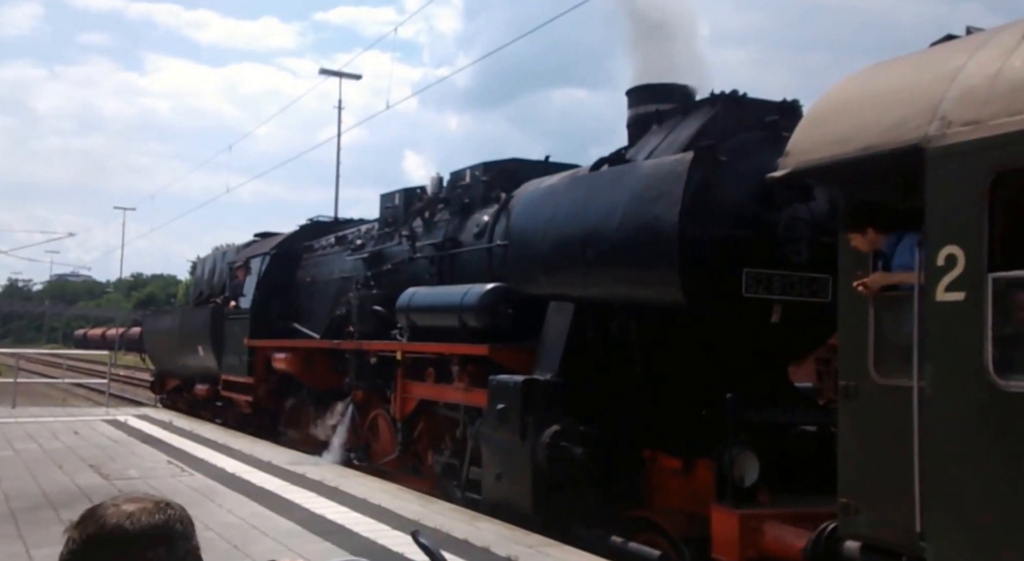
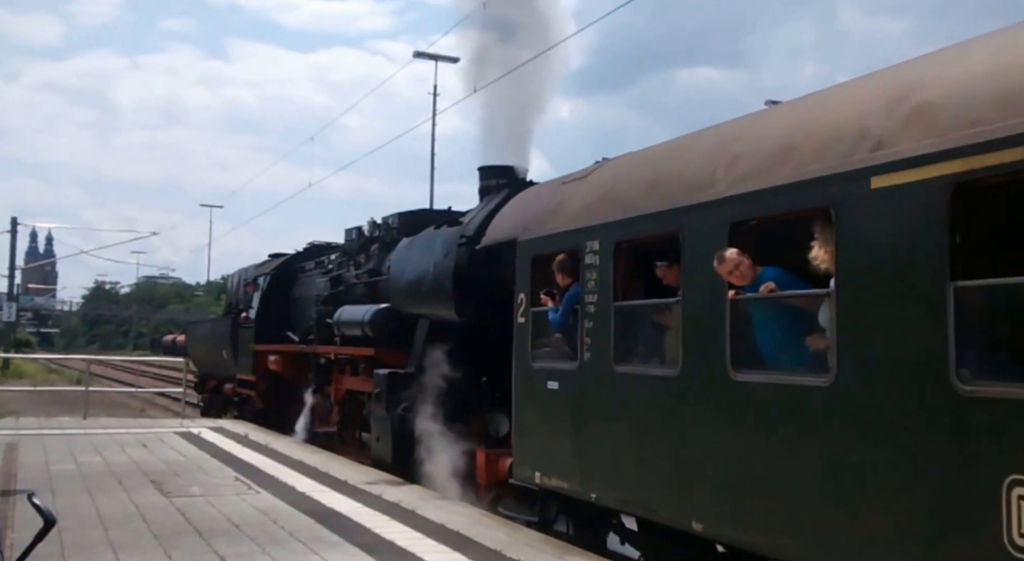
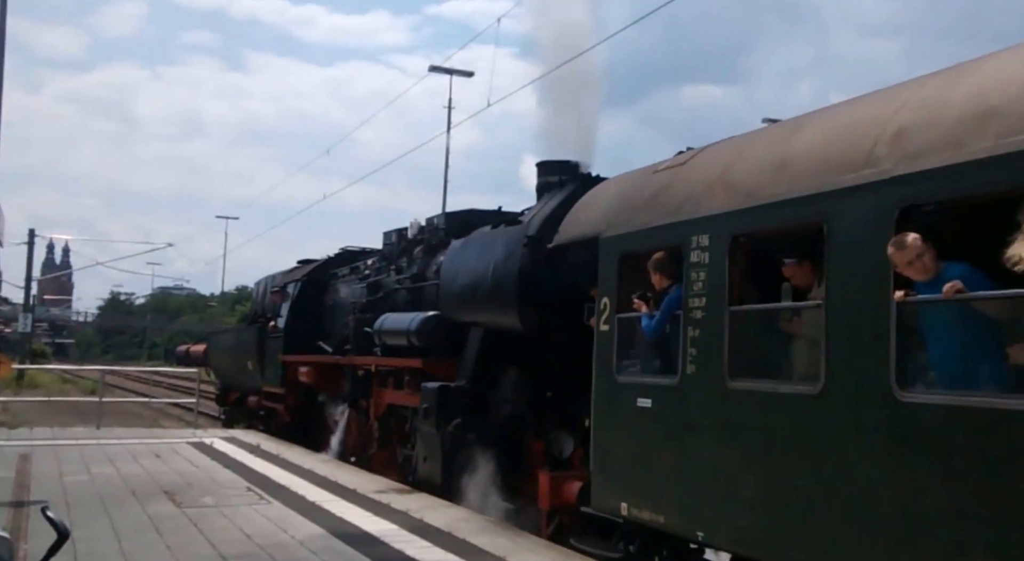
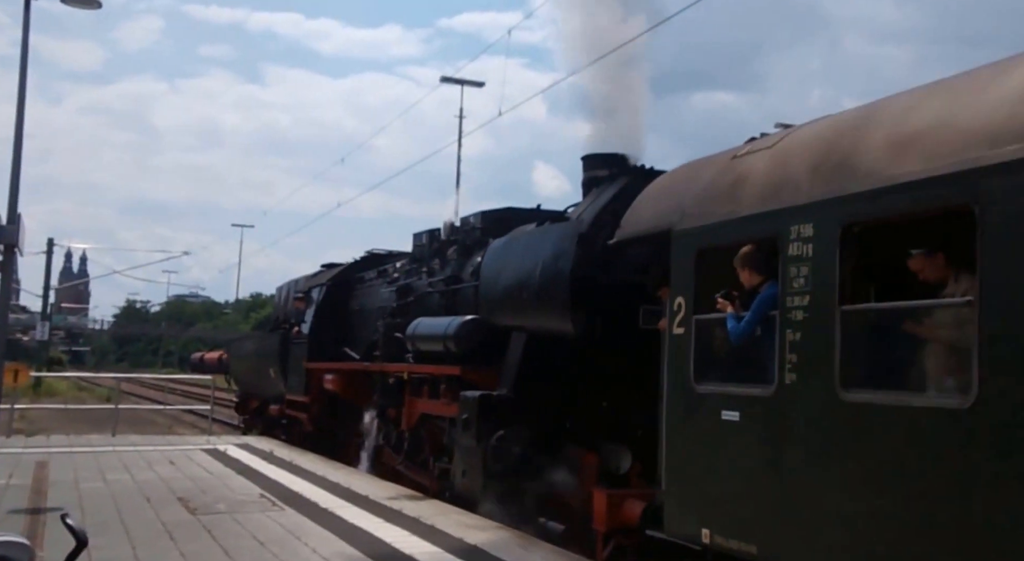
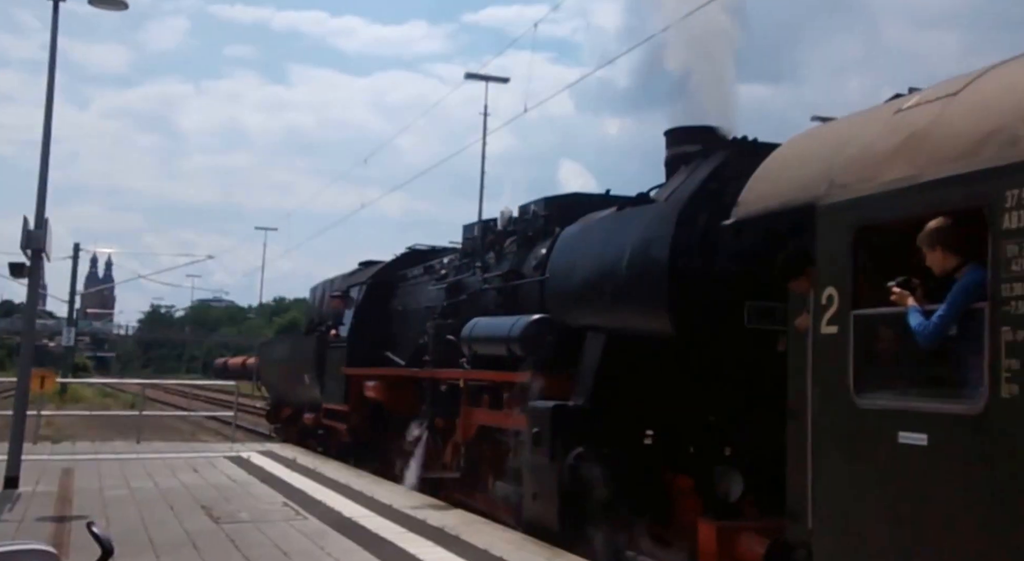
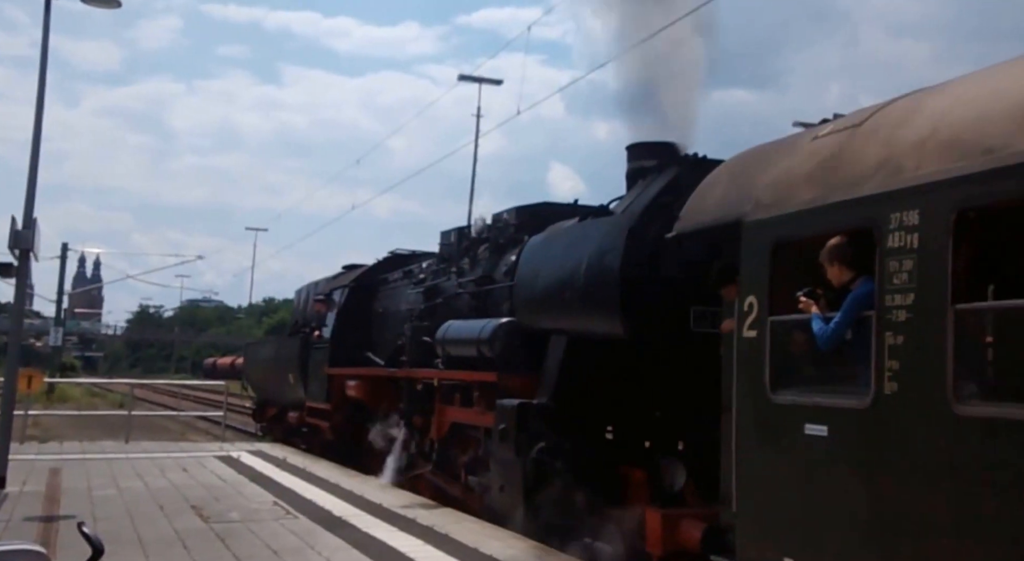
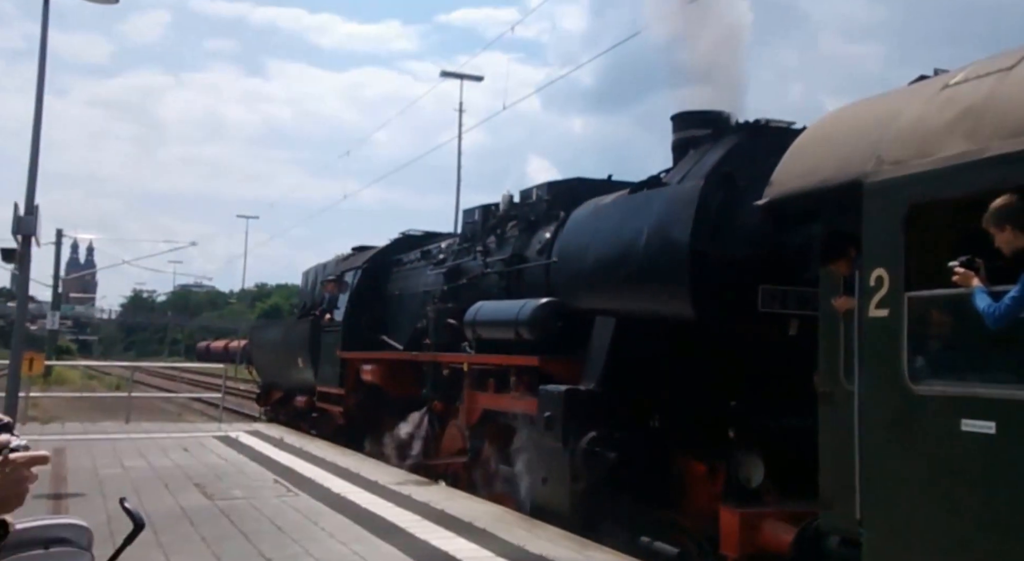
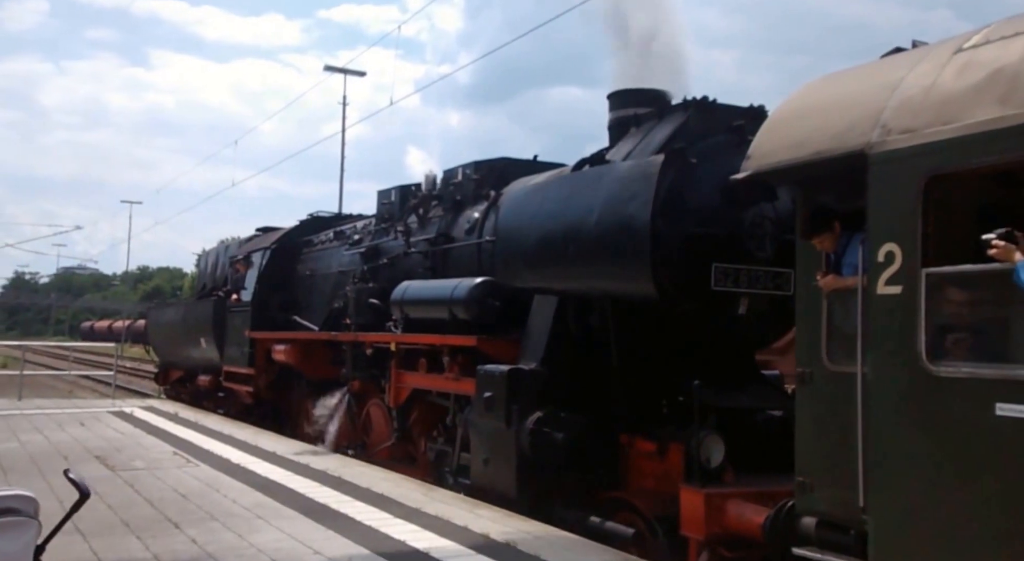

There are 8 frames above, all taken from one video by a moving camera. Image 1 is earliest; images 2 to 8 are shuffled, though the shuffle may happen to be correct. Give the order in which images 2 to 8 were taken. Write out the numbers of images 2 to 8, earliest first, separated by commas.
8, 7, 5, 6, 4, 3, 2
